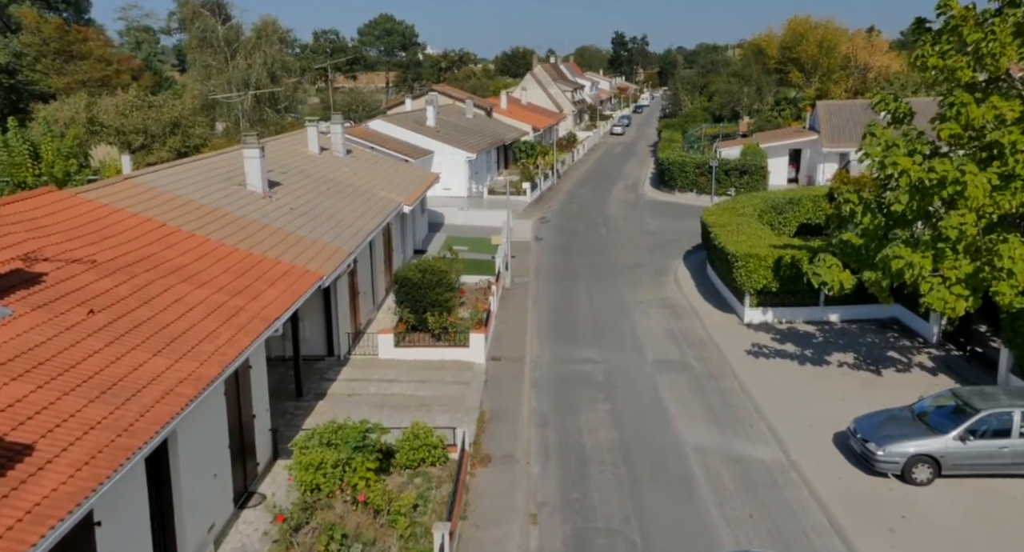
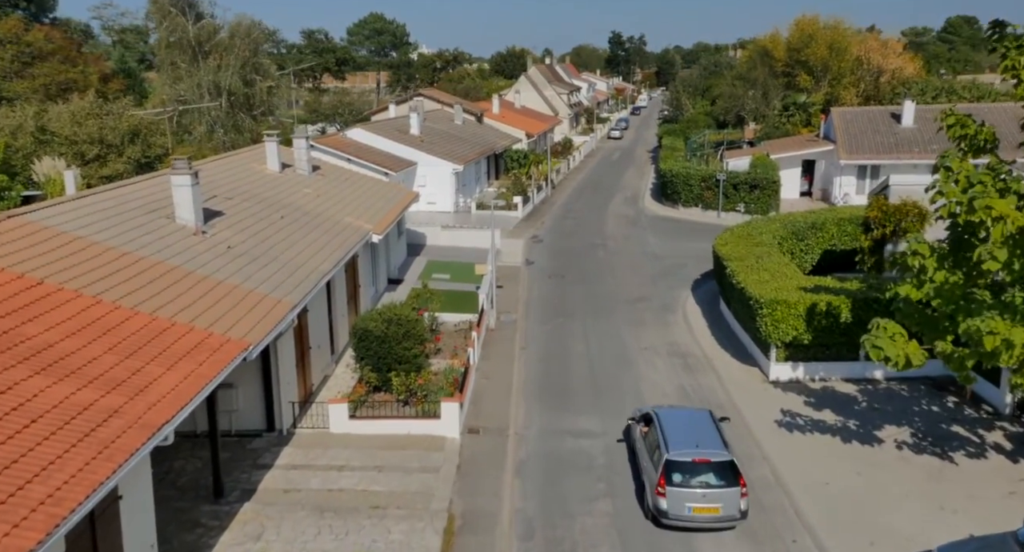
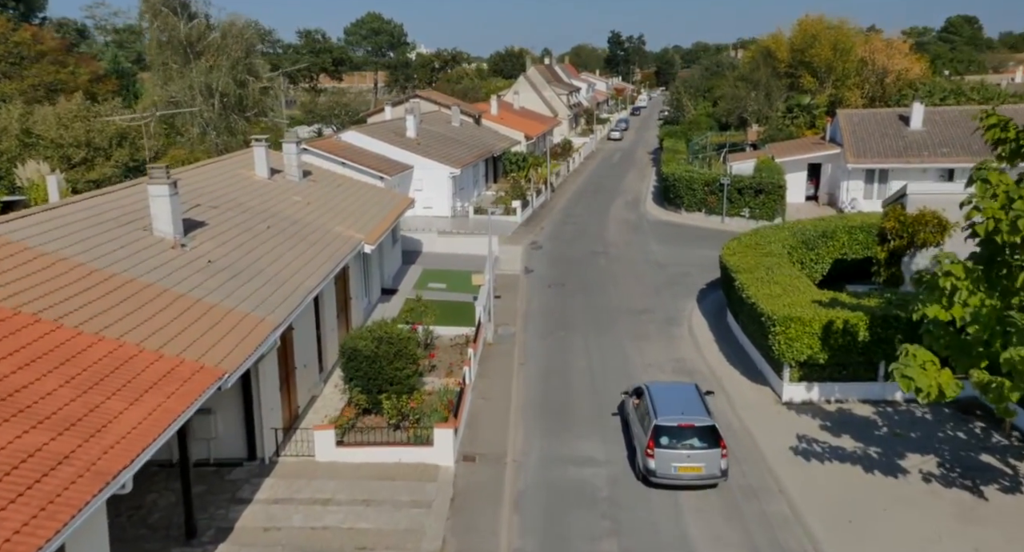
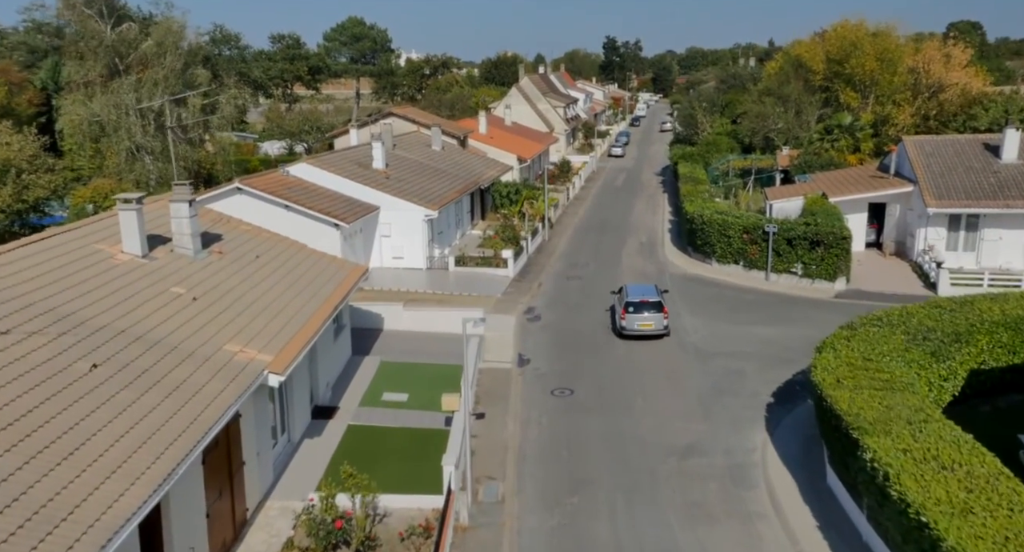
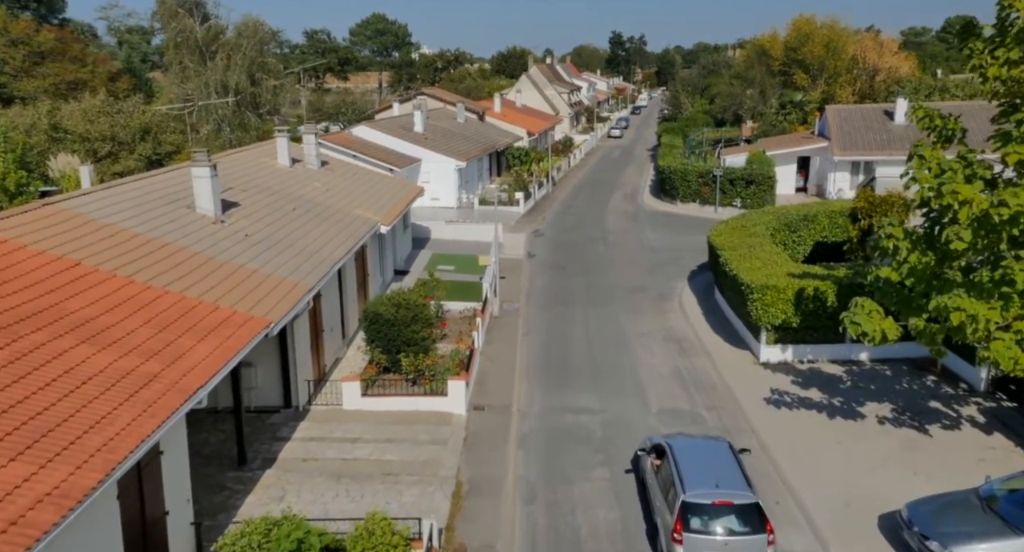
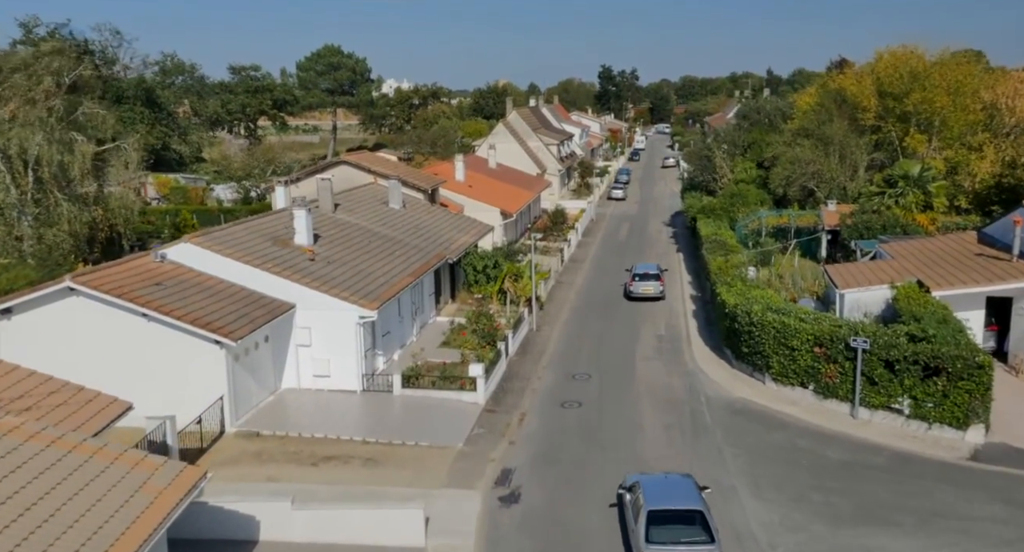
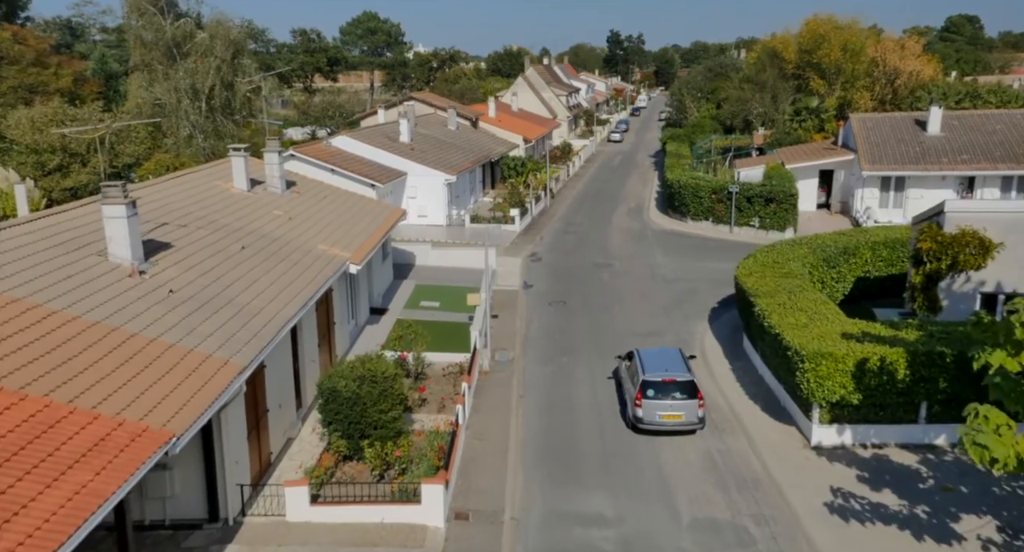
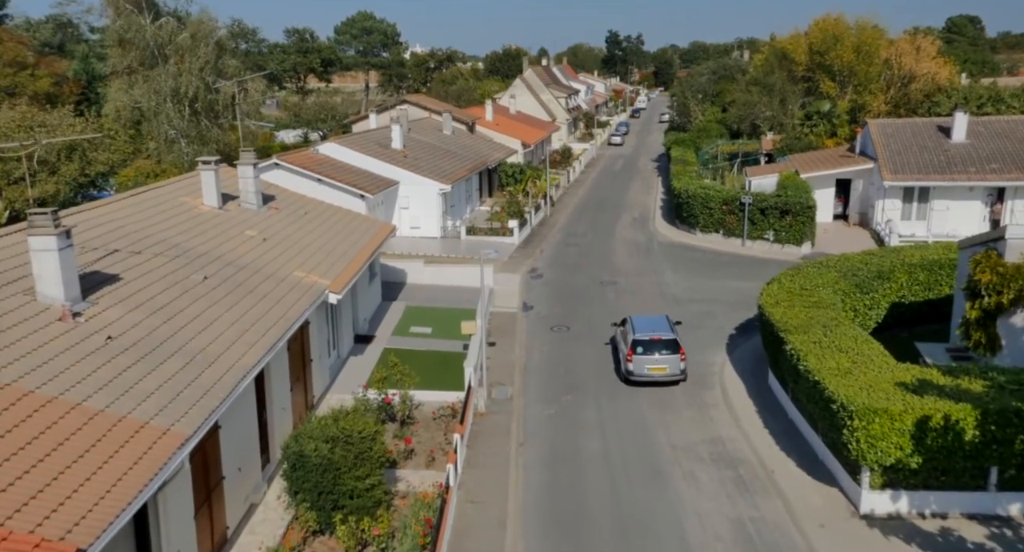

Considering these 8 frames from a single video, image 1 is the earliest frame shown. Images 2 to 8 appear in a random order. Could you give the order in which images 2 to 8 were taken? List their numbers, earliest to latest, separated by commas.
5, 2, 3, 7, 8, 4, 6
